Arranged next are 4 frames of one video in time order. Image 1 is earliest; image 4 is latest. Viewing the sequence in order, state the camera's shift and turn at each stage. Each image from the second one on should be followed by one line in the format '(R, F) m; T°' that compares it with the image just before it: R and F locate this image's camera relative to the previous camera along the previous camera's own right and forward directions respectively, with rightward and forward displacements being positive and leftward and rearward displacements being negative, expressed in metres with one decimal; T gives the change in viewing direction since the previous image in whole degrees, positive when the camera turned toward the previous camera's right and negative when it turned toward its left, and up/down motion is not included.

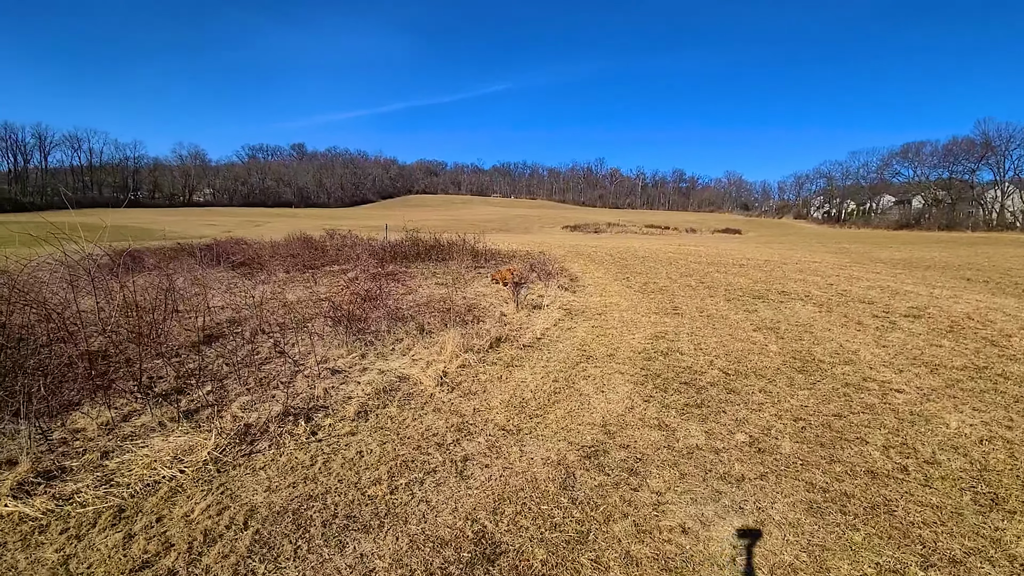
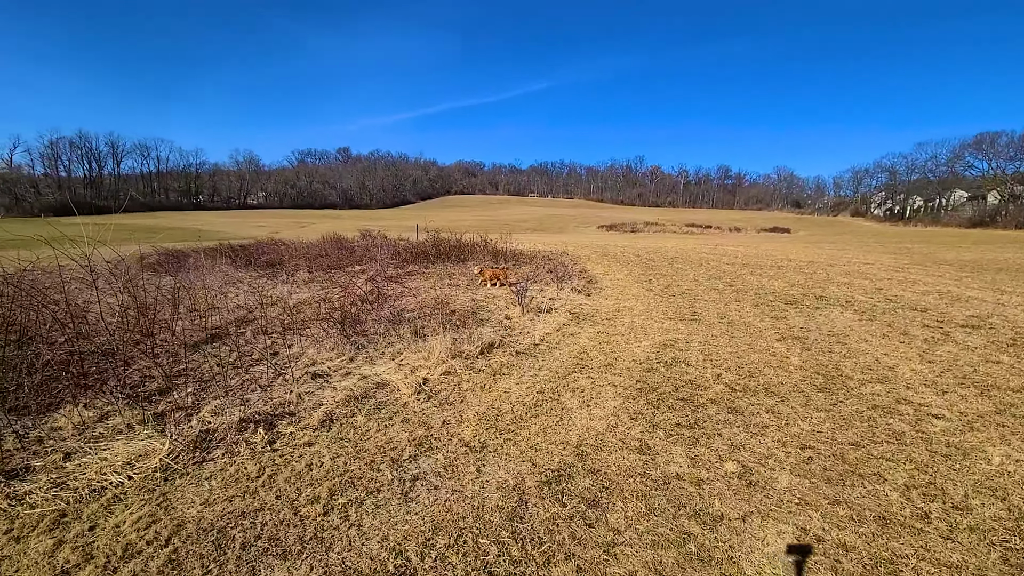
(+0.5, +0.3) m; -5°
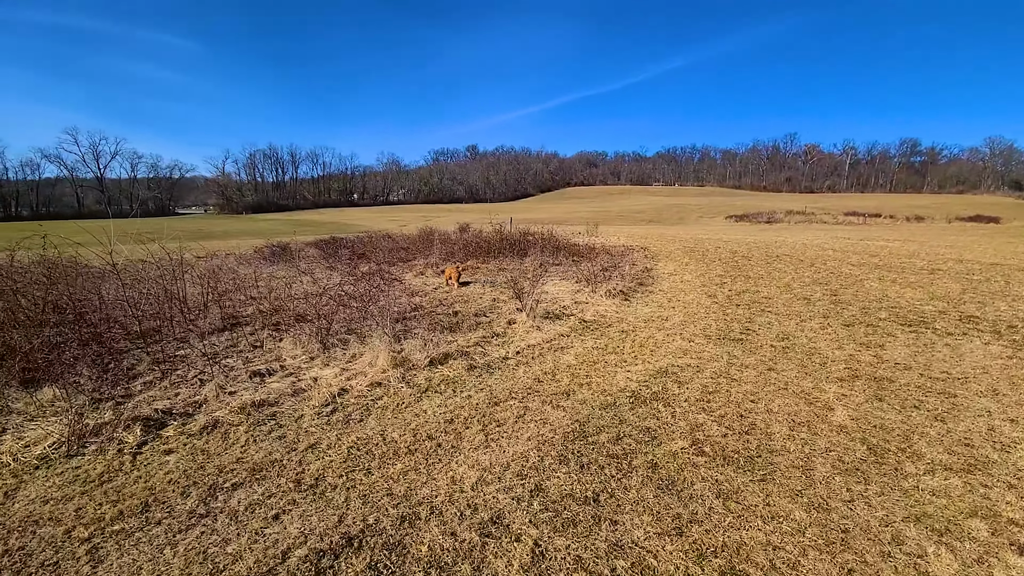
(+1.6, +0.9) m; -16°
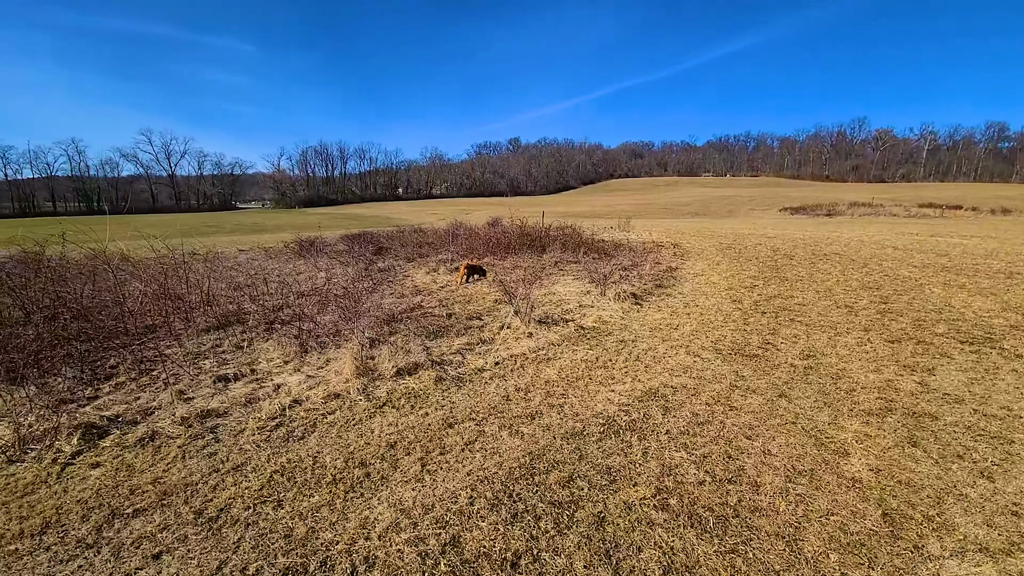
(+0.6, +0.4) m; -6°
